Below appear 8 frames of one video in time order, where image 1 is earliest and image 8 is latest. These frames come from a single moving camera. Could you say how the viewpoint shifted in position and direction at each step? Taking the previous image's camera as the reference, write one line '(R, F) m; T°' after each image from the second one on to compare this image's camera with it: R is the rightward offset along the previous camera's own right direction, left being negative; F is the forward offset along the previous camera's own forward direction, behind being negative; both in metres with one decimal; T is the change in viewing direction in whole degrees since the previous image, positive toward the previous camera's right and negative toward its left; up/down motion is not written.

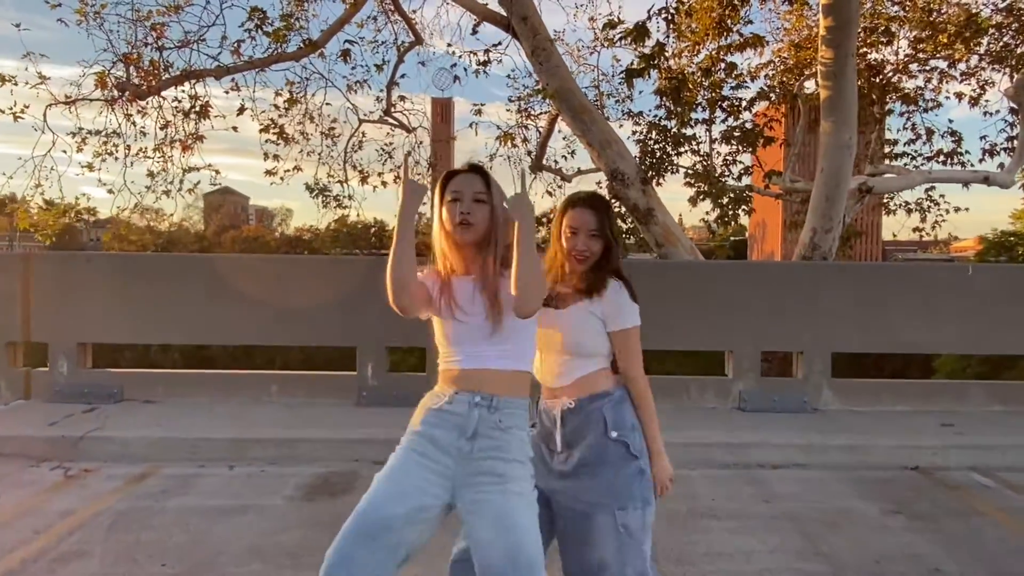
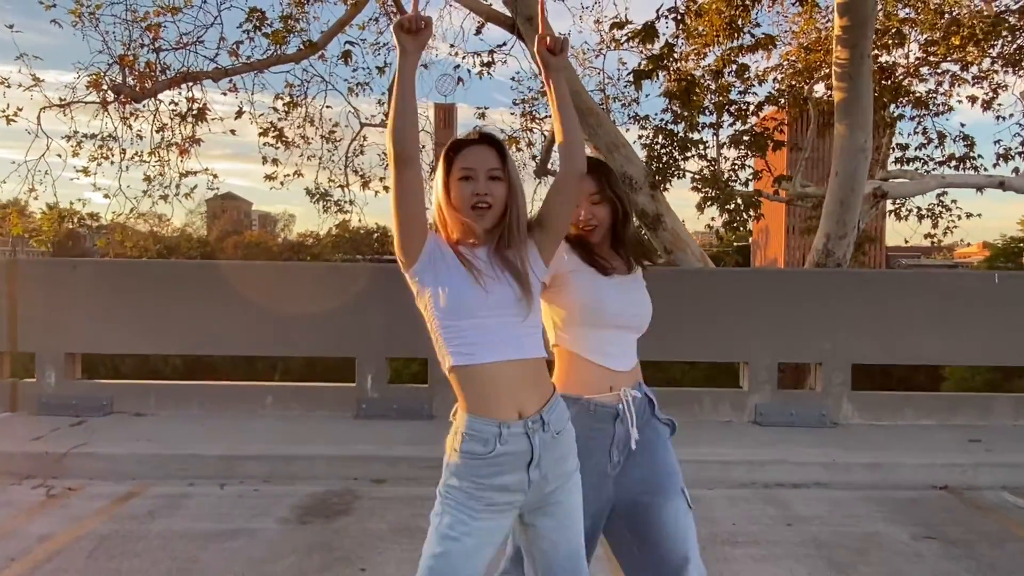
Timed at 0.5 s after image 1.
(0.0, +0.3) m; 0°
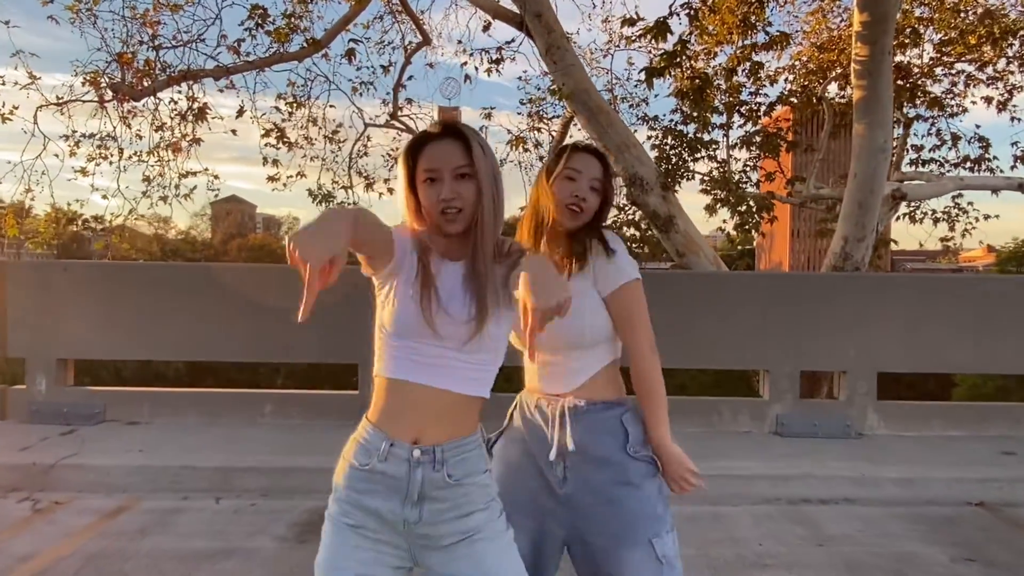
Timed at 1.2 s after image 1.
(0.0, +0.3) m; 0°
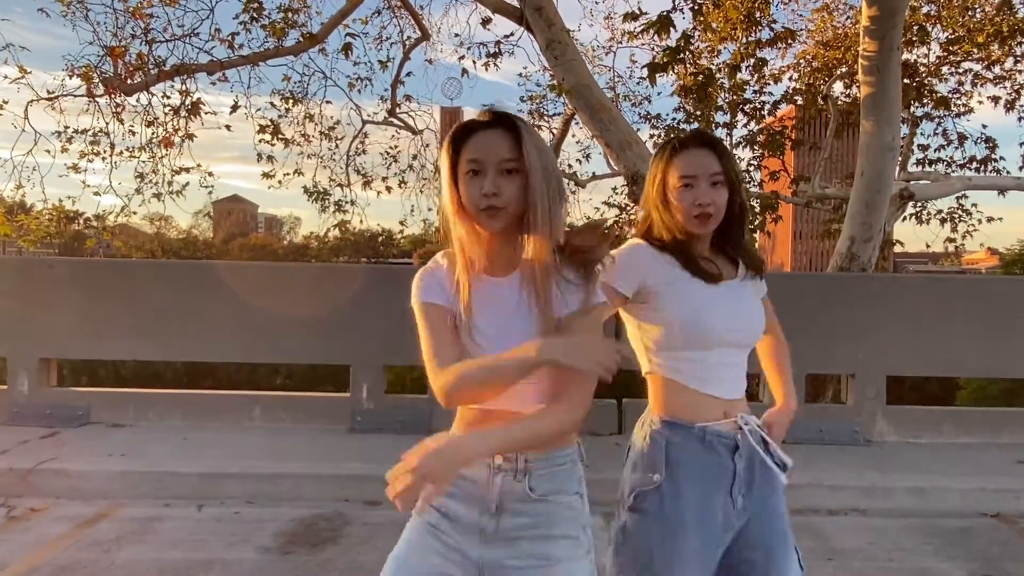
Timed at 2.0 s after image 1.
(0.0, +0.2) m; 0°
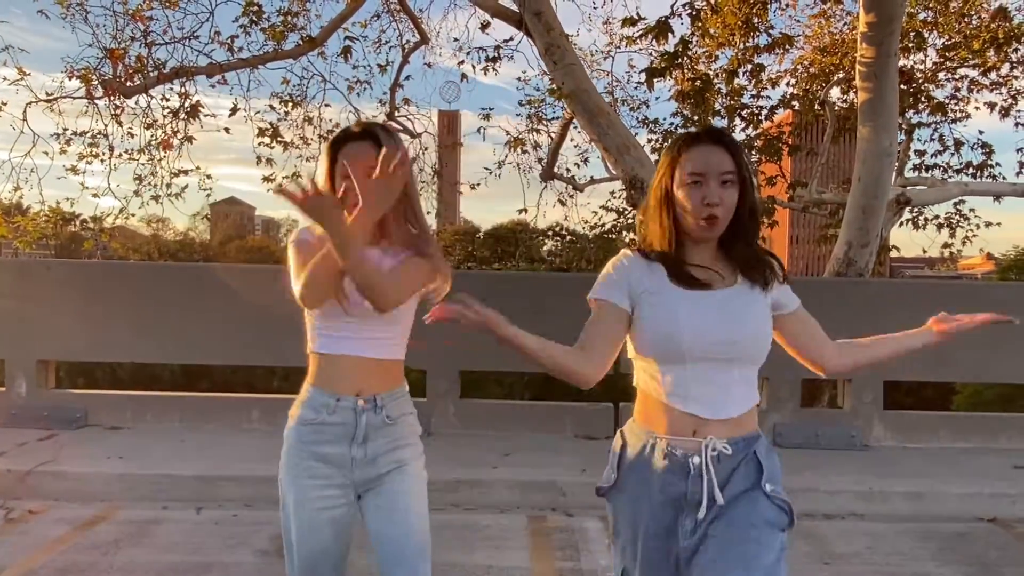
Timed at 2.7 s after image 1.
(0.0, 0.0) m; 0°
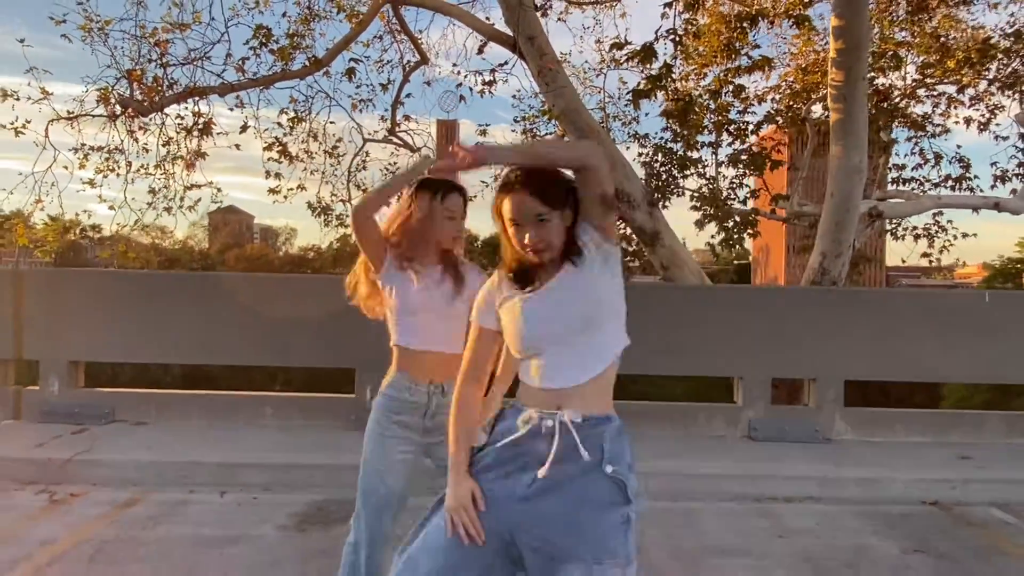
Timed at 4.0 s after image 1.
(0.0, -0.6) m; 0°
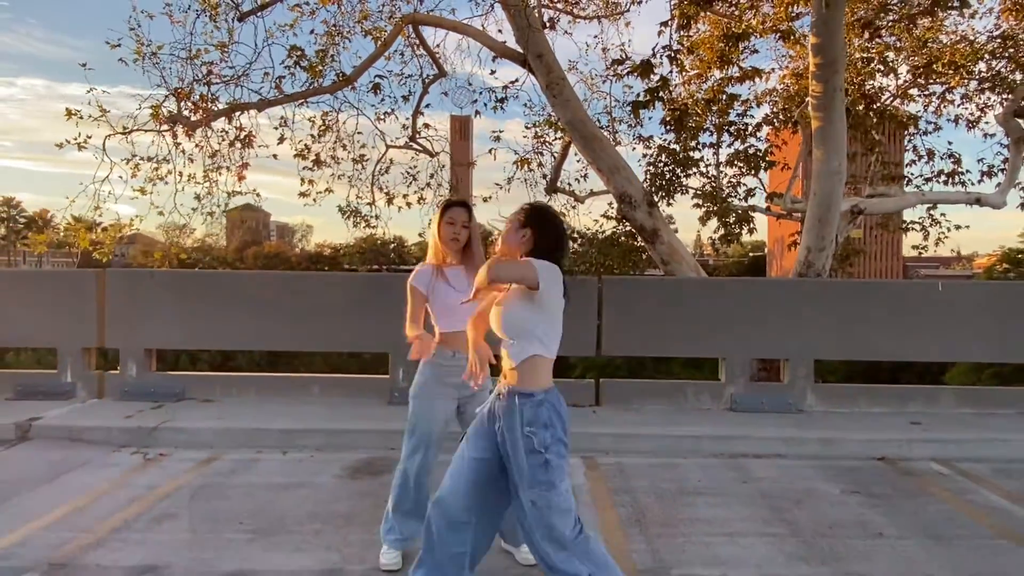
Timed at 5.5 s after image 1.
(0.0, -1.0) m; -1°
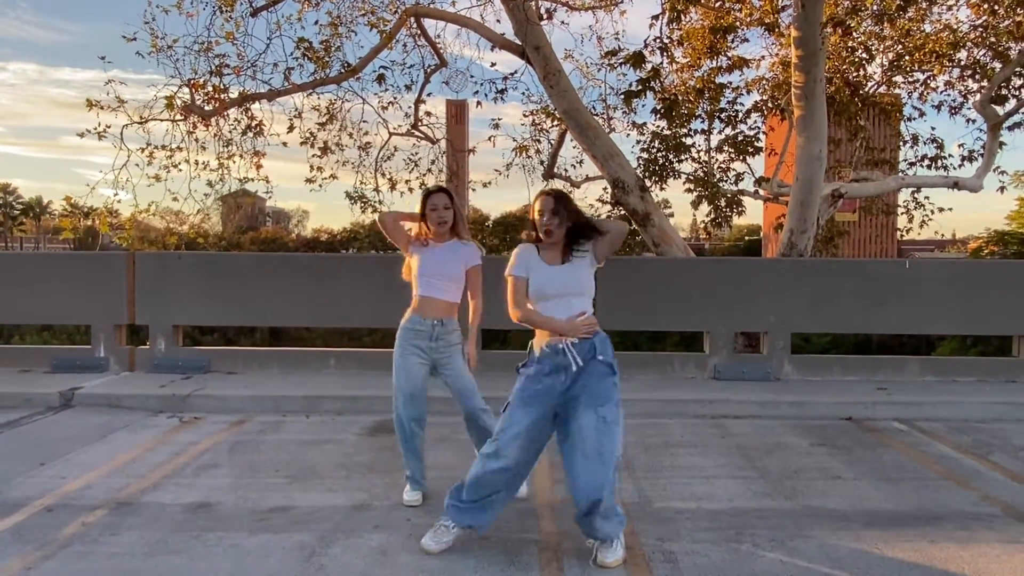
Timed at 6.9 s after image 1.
(0.0, -0.6) m; 0°
